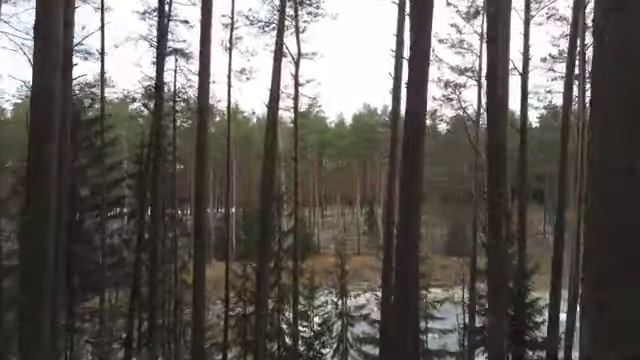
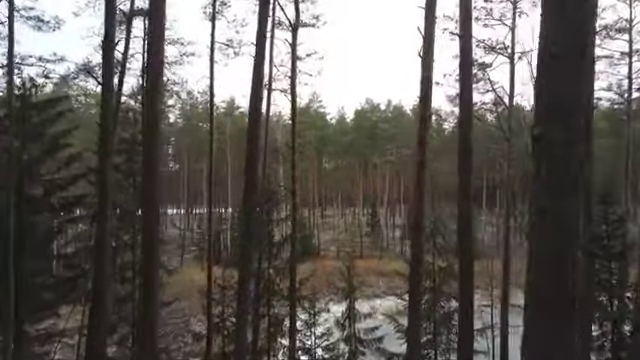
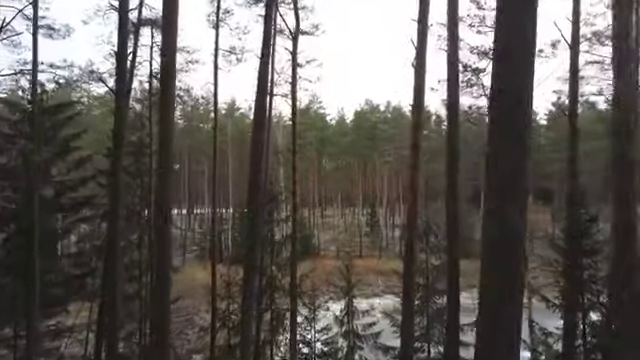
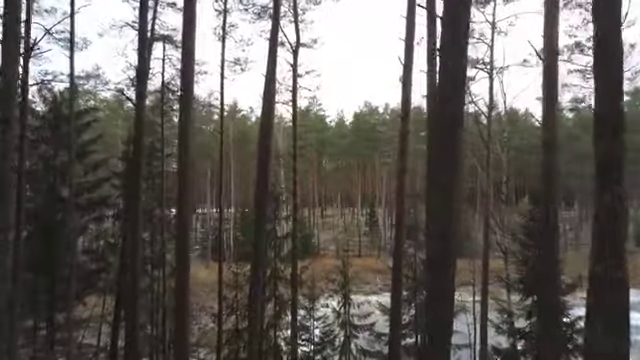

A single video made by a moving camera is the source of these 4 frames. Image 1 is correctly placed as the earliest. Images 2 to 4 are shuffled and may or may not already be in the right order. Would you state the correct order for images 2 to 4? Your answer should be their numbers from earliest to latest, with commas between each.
4, 3, 2
